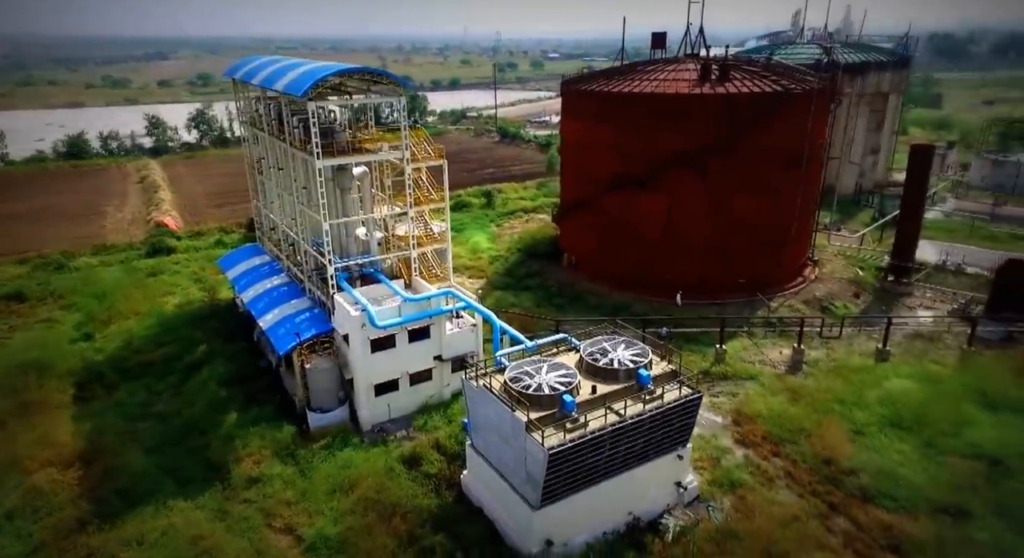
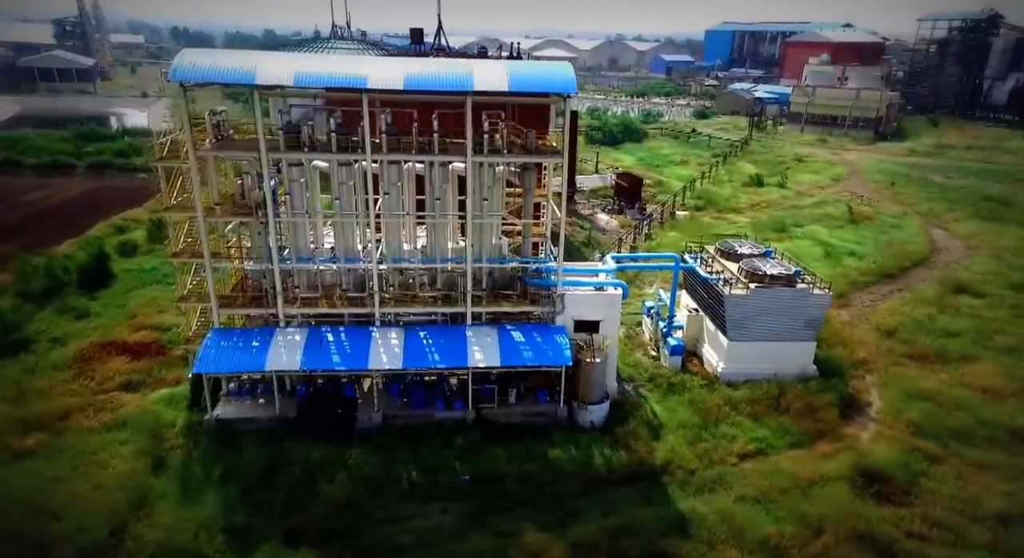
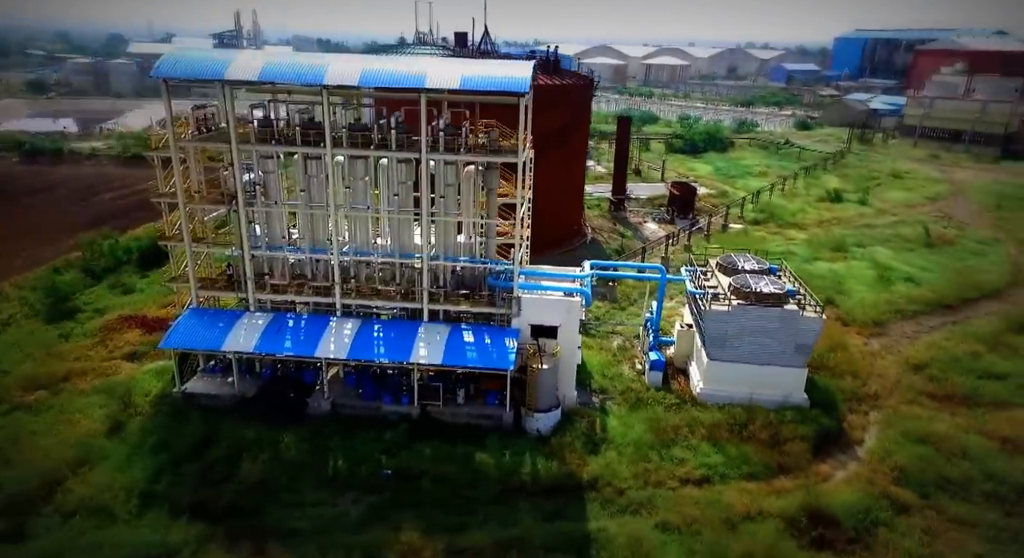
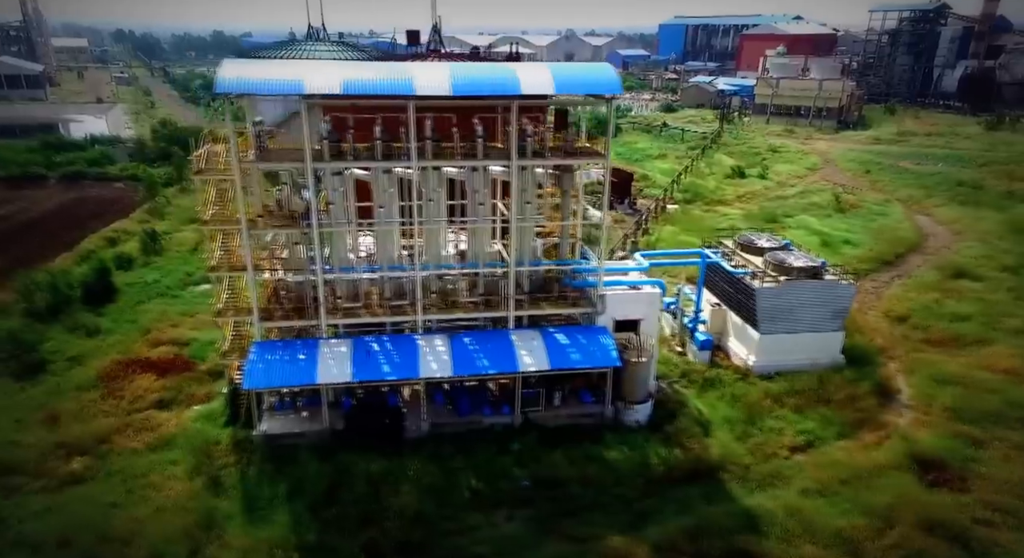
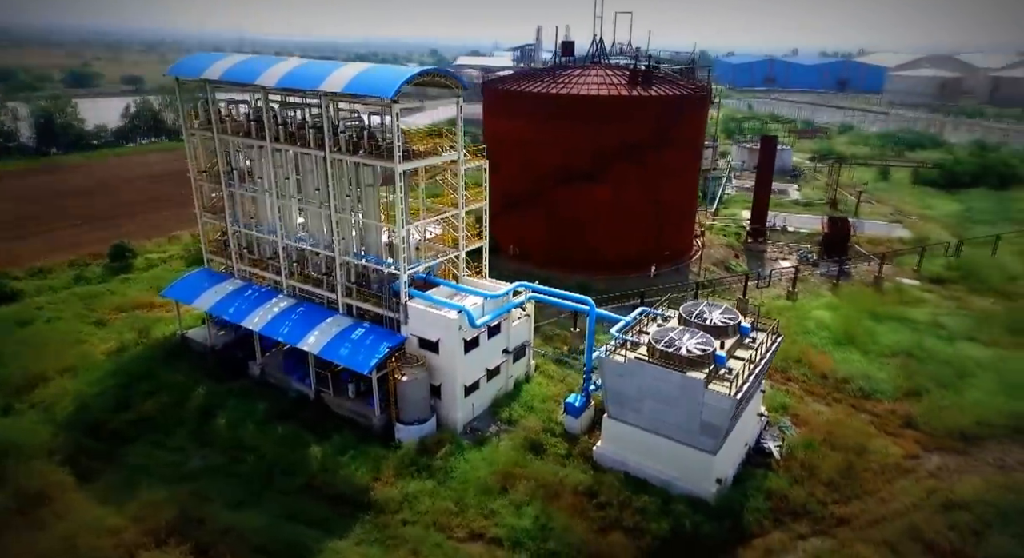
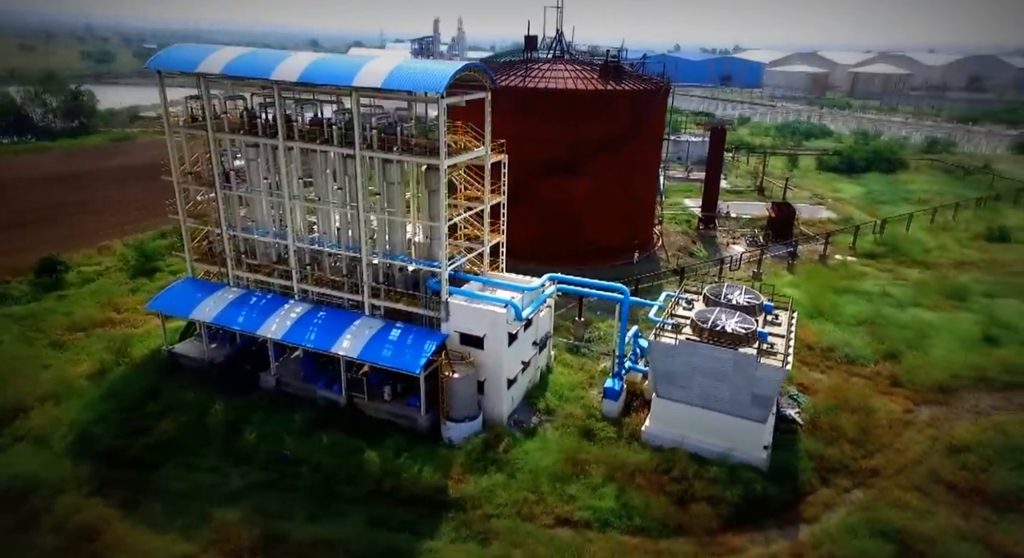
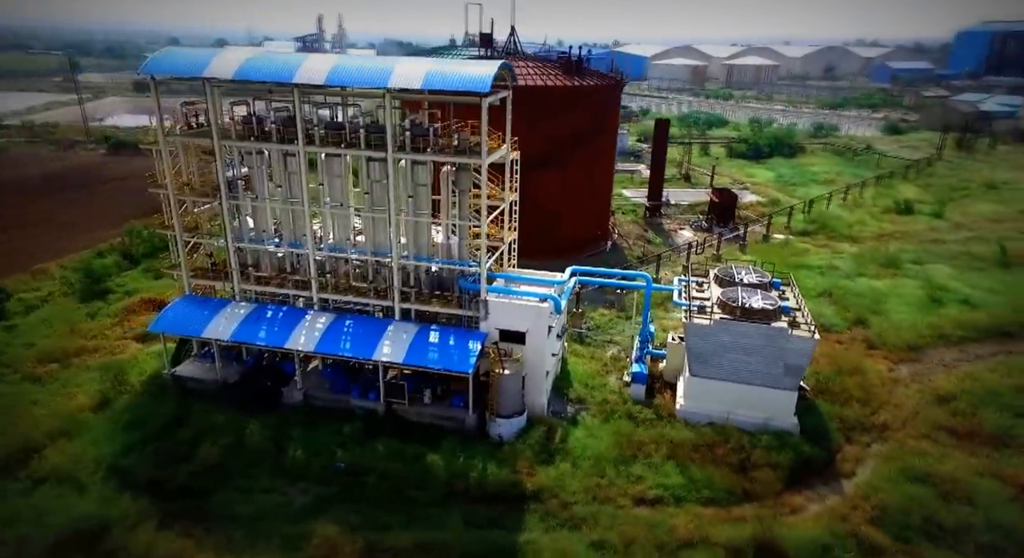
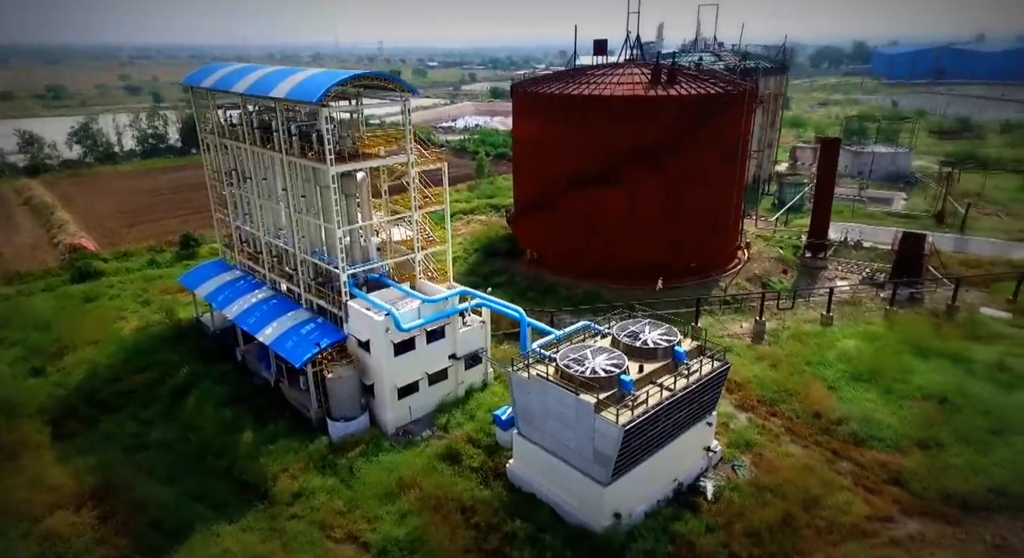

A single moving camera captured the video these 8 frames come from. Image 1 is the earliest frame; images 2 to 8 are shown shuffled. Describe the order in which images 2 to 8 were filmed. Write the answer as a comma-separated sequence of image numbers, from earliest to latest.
8, 5, 6, 7, 3, 2, 4
